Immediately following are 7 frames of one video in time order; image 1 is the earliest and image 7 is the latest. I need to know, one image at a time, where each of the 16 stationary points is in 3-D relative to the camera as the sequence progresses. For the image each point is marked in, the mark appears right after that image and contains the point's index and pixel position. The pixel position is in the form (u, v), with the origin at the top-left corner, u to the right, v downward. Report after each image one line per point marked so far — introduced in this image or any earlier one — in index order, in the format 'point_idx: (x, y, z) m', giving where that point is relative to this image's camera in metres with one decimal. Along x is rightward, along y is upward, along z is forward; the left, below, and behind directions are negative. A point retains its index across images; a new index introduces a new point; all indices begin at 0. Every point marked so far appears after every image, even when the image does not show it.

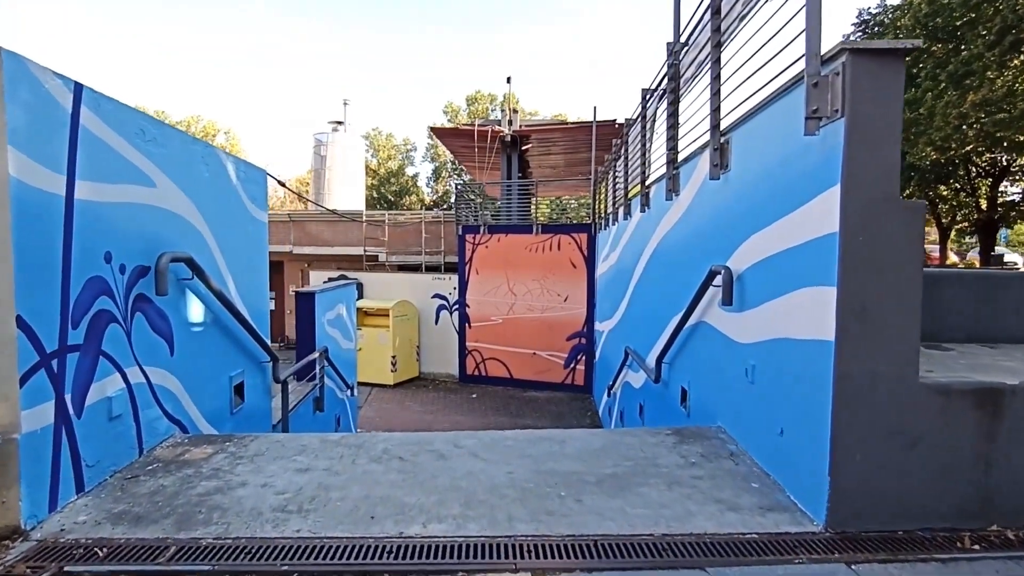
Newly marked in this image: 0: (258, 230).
0: (-1.8, +0.4, +4.2) m
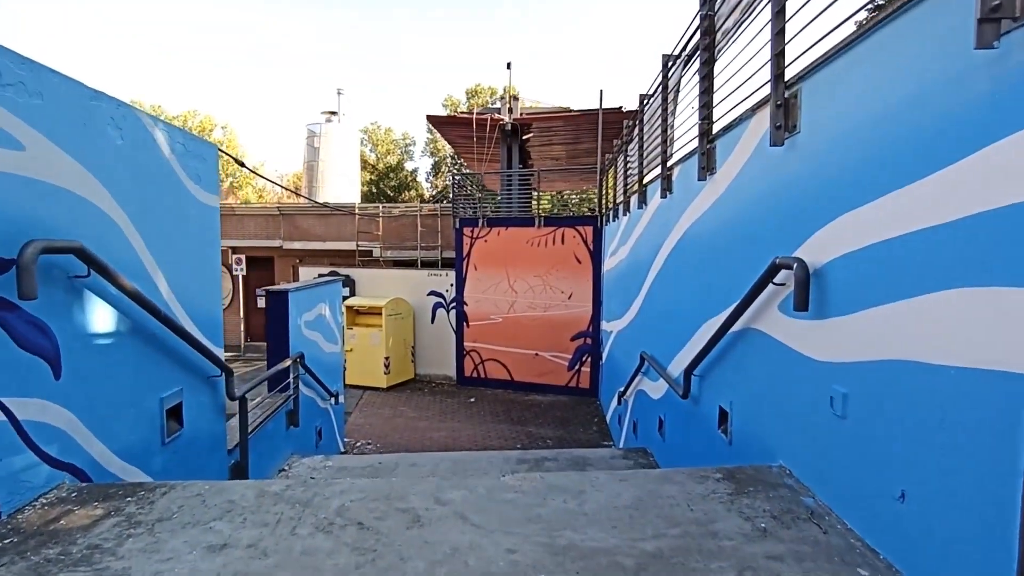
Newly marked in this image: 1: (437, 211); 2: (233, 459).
0: (-1.8, +0.4, +3.5) m
1: (-1.8, +1.8, +14.2) m
2: (-1.8, -1.1, +3.9) m
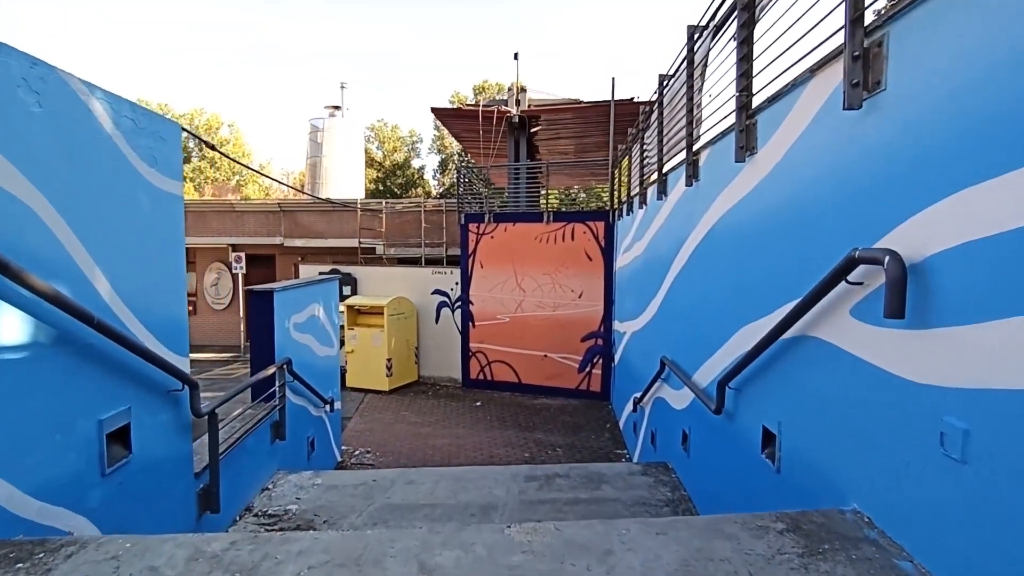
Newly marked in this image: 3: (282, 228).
0: (-1.7, +0.4, +3.0) m
1: (-1.6, +1.9, +13.7) m
2: (-1.8, -1.1, +3.4) m
3: (-5.9, +1.5, +15.5) m
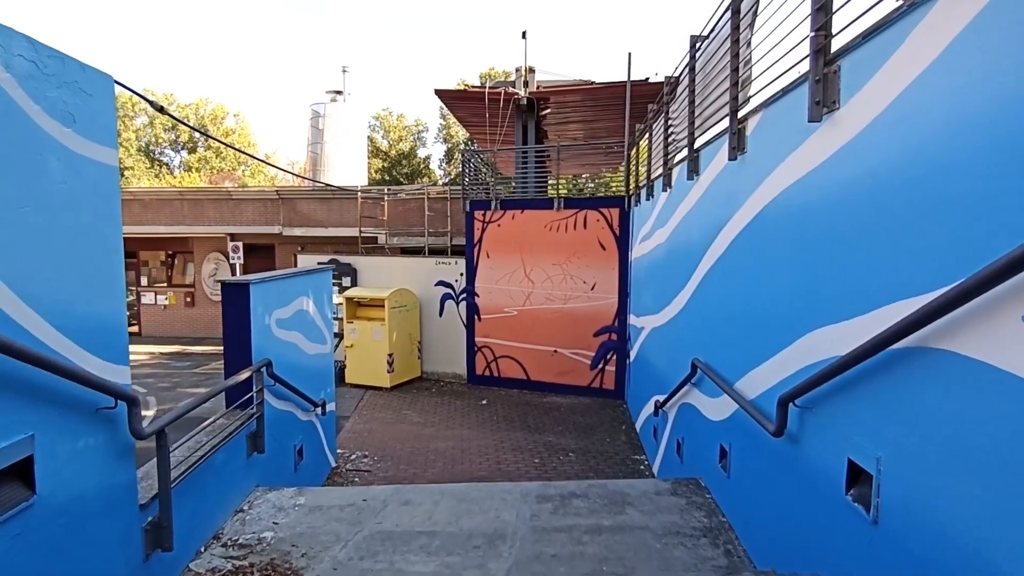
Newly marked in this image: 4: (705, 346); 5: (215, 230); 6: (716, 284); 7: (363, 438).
0: (-1.7, +0.4, +2.4) m
1: (-1.4, +2.1, +13.1) m
2: (-1.7, -1.1, +2.8) m
3: (-5.7, +1.8, +14.9) m
4: (+1.5, -0.4, +4.5) m
5: (-7.5, +1.5, +15.2) m
6: (+1.4, 0.0, +4.3) m
7: (-2.0, -2.0, +8.0) m
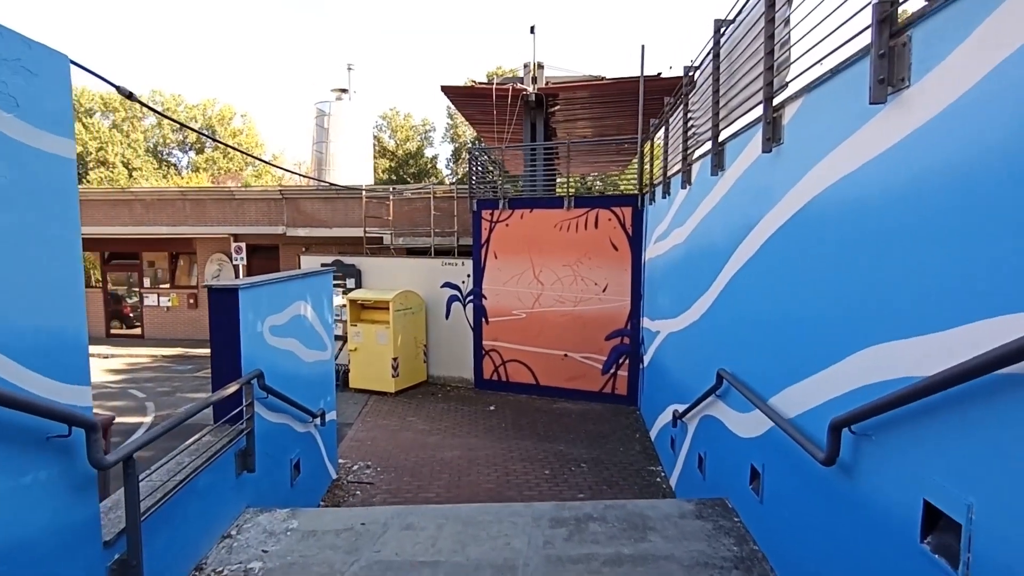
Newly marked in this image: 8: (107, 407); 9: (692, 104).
0: (-1.6, +0.4, +2.0) m
1: (-1.3, +2.0, +12.8) m
2: (-1.7, -1.1, +2.5) m
3: (-5.5, +1.7, +14.6) m
4: (+1.5, -0.5, +4.2) m
5: (-7.3, +1.4, +15.0) m
6: (+1.5, 0.0, +3.9) m
7: (-1.9, -2.0, +7.7) m
8: (-6.7, -2.0, +10.0) m
9: (+1.7, +1.7, +5.6) m
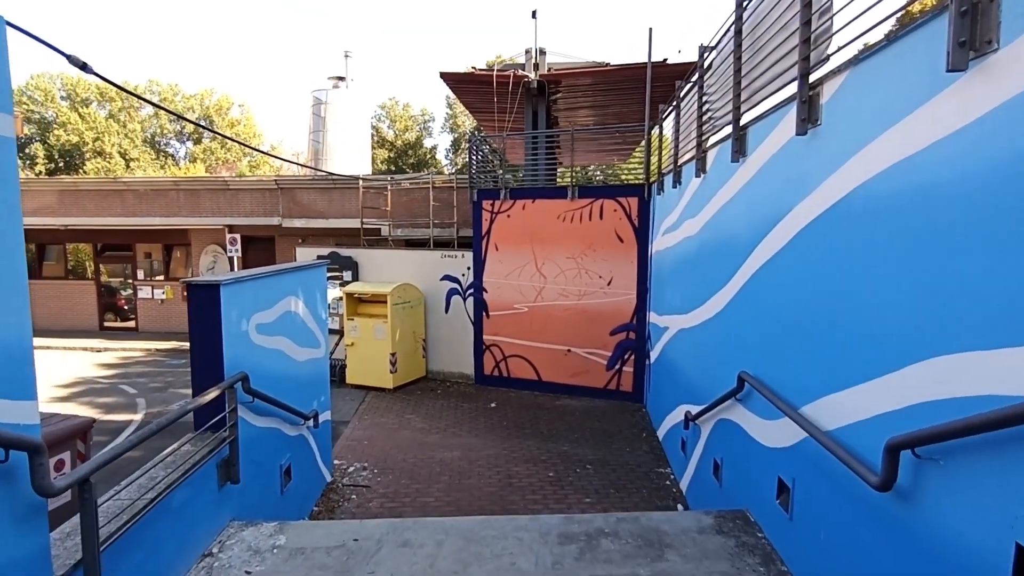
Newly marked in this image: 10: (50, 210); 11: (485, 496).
0: (-1.6, +0.4, +1.7) m
1: (-1.2, +2.2, +12.4) m
2: (-1.6, -1.1, +2.2) m
3: (-5.5, +1.9, +14.3) m
4: (+1.6, -0.4, +3.9) m
5: (-7.3, +1.6, +14.6) m
6: (+1.5, 0.0, +3.6) m
7: (-1.8, -1.9, +7.4) m
8: (-6.7, -1.9, +9.7) m
9: (+1.7, +1.7, +5.2) m
10: (-11.6, +2.0, +15.2) m
11: (-0.3, -2.1, +6.1) m
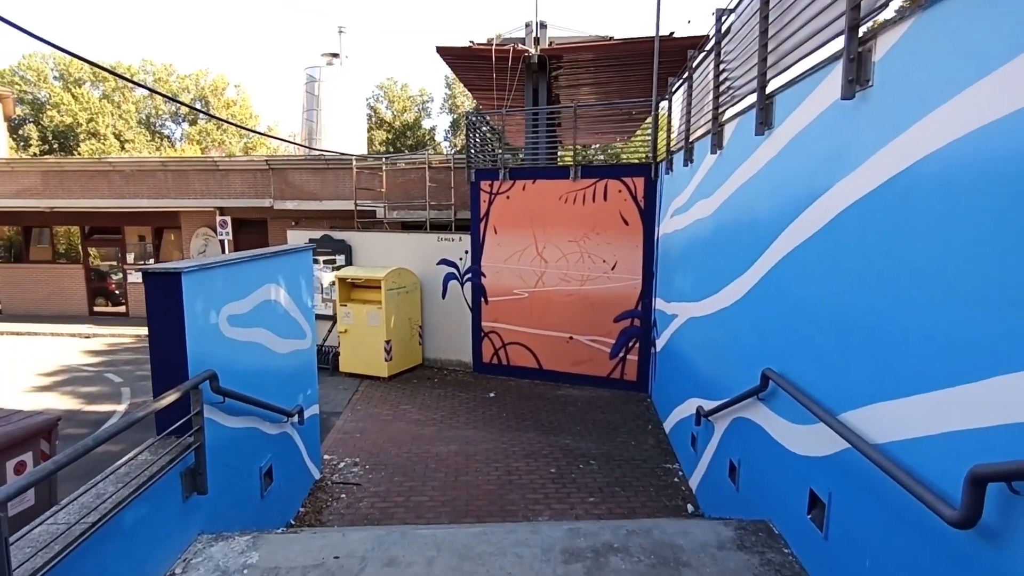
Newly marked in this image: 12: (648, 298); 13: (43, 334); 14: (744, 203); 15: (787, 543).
0: (-1.6, +0.4, +1.3) m
1: (-1.2, +2.5, +11.9) m
2: (-1.6, -1.1, +1.9) m
3: (-5.5, +2.3, +13.8) m
4: (+1.5, -0.4, +3.5) m
5: (-7.3, +2.0, +14.2) m
6: (+1.5, +0.1, +3.2) m
7: (-1.8, -1.8, +7.1) m
8: (-6.7, -1.6, +9.3) m
9: (+1.7, +1.9, +4.8) m
10: (-11.7, +2.3, +14.7) m
11: (-0.3, -2.0, +5.7) m
12: (+1.9, -0.1, +8.5) m
13: (-10.6, -1.0, +13.6) m
14: (+1.6, +0.6, +4.2) m
15: (+1.5, -1.4, +3.2) m
